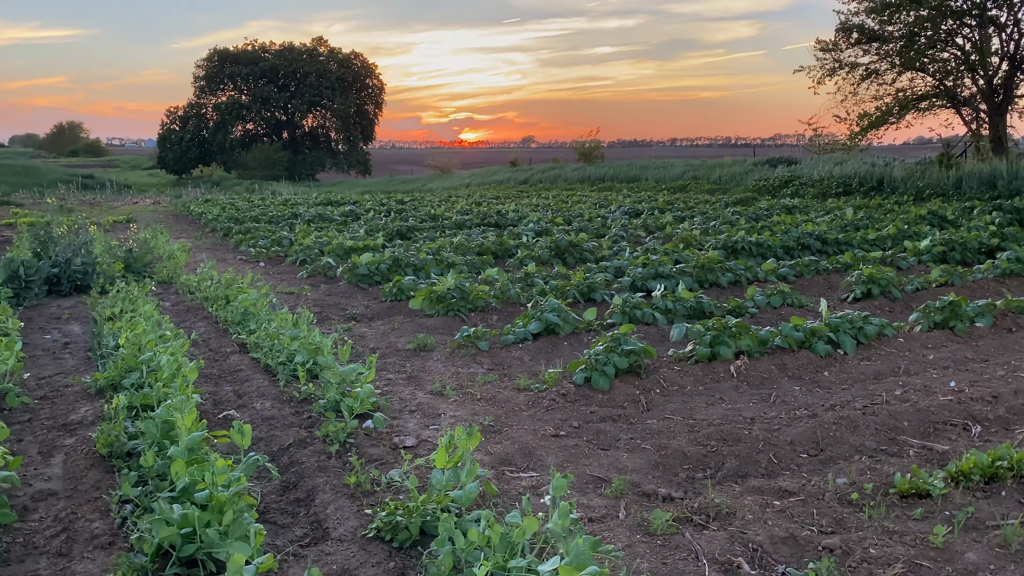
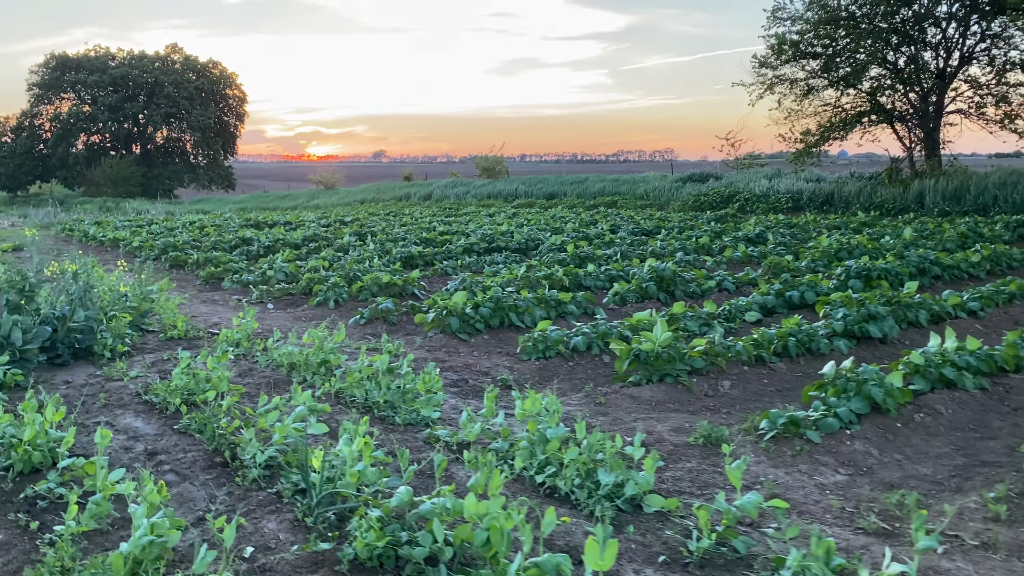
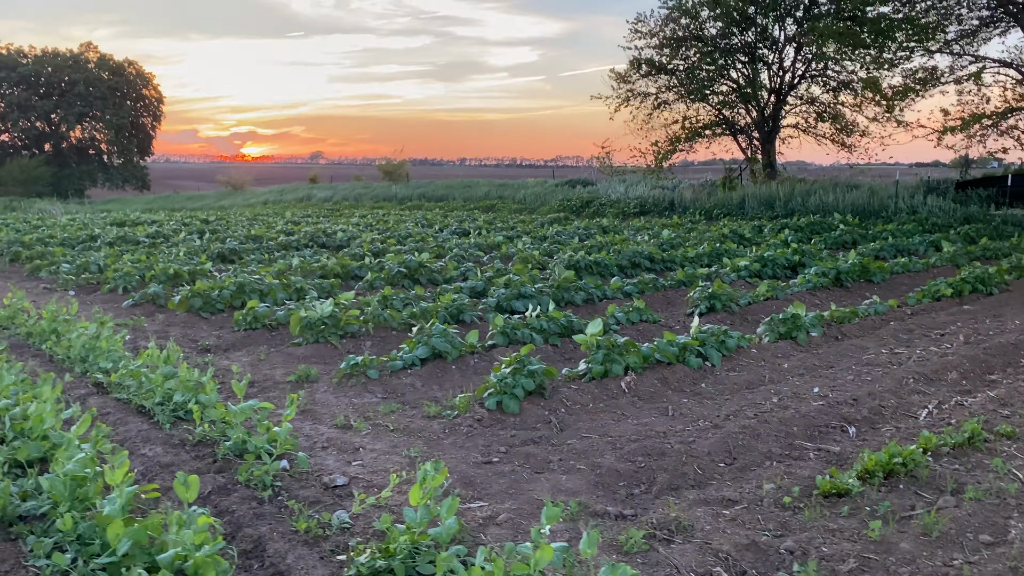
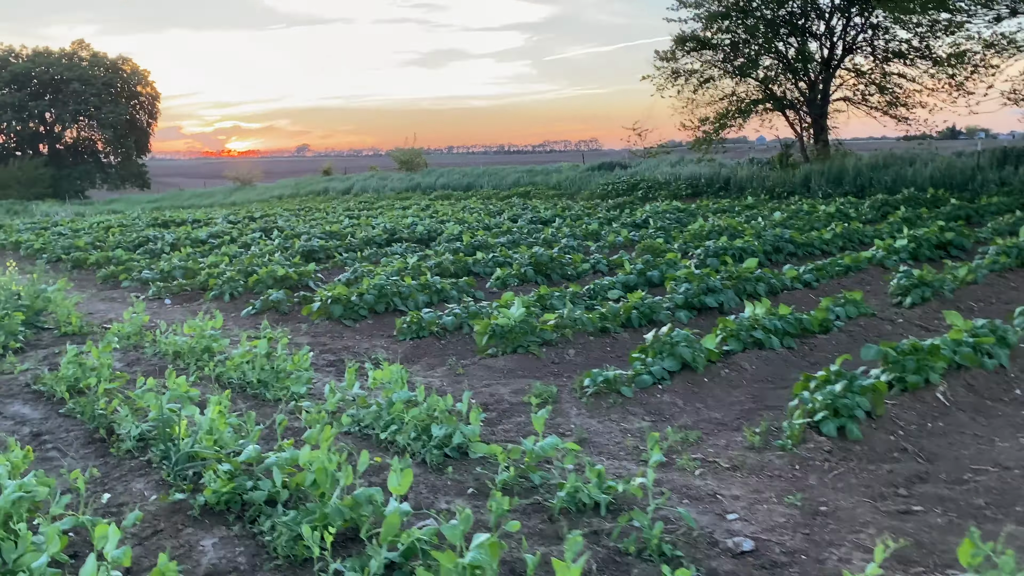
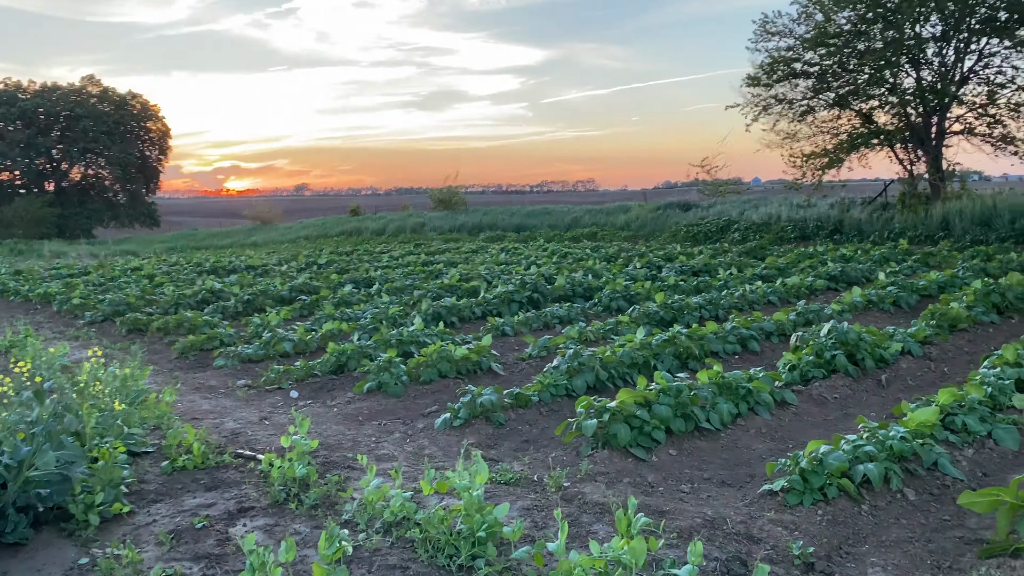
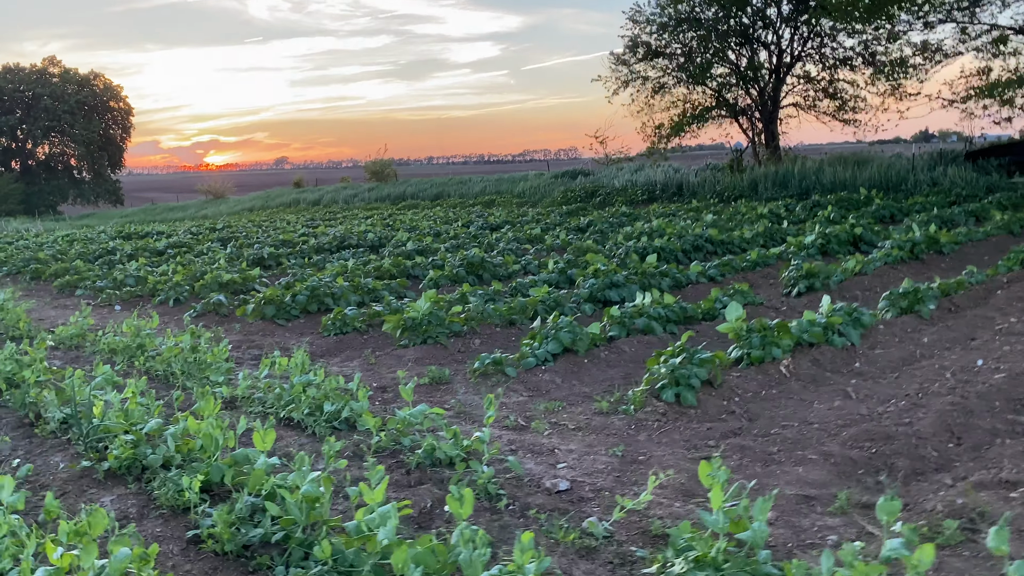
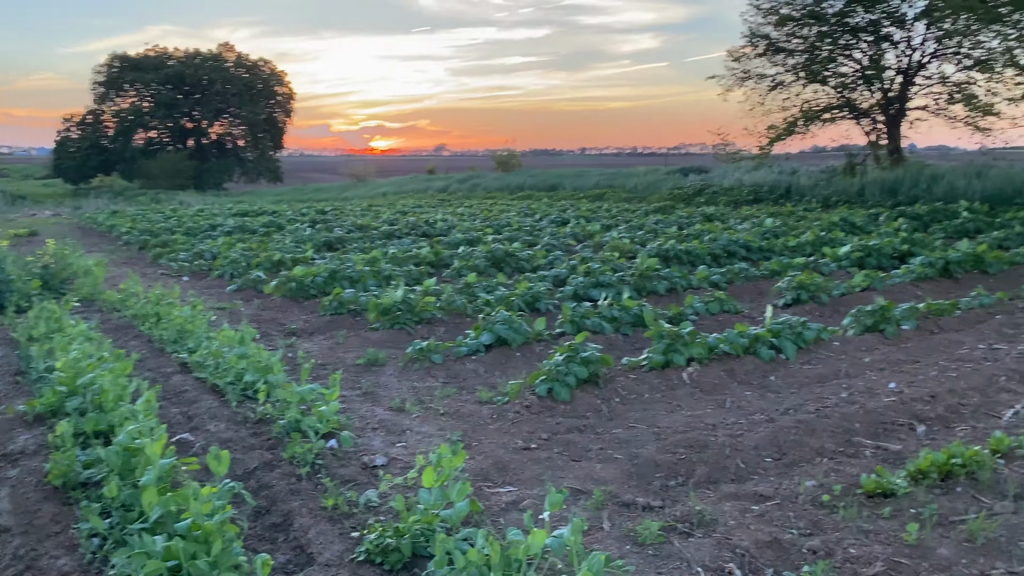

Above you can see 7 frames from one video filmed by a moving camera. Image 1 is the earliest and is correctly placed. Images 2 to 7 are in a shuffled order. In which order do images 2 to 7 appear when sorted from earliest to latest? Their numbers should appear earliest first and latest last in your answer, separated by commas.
7, 3, 6, 4, 2, 5
